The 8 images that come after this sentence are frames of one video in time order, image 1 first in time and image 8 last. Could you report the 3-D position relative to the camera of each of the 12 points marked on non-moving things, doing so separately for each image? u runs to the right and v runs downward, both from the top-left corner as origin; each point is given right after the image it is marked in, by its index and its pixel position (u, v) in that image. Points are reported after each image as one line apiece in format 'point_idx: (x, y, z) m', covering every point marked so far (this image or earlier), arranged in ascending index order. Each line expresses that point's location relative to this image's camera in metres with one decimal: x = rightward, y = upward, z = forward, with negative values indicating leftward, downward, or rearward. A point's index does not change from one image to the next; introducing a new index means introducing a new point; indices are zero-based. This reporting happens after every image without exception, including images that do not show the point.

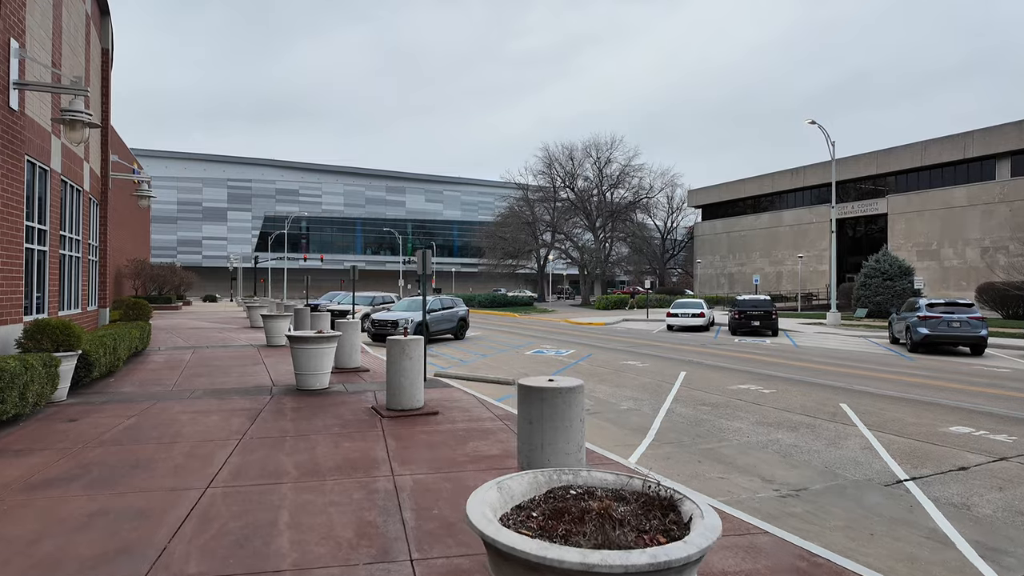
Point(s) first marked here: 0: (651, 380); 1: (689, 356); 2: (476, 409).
0: (+2.9, -2.0, +12.6) m
1: (+5.1, -2.0, +17.3) m
2: (-0.5, -1.7, +8.4) m
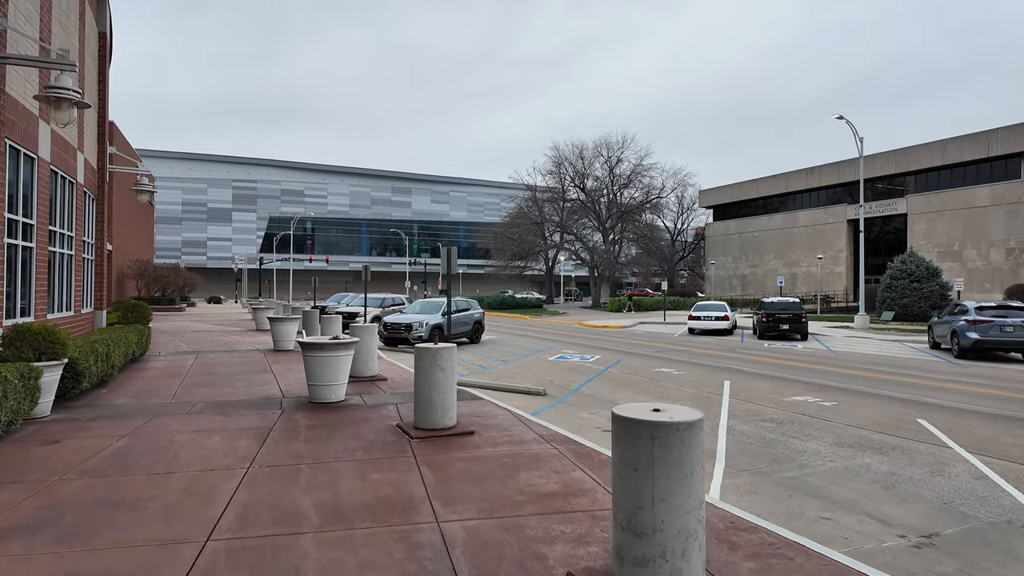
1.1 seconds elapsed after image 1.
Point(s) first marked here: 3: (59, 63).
0: (+3.5, -2.0, +11.5) m
1: (+5.7, -2.0, +16.2) m
2: (+0.1, -1.7, +7.4) m
3: (-6.1, +3.0, +8.0) m
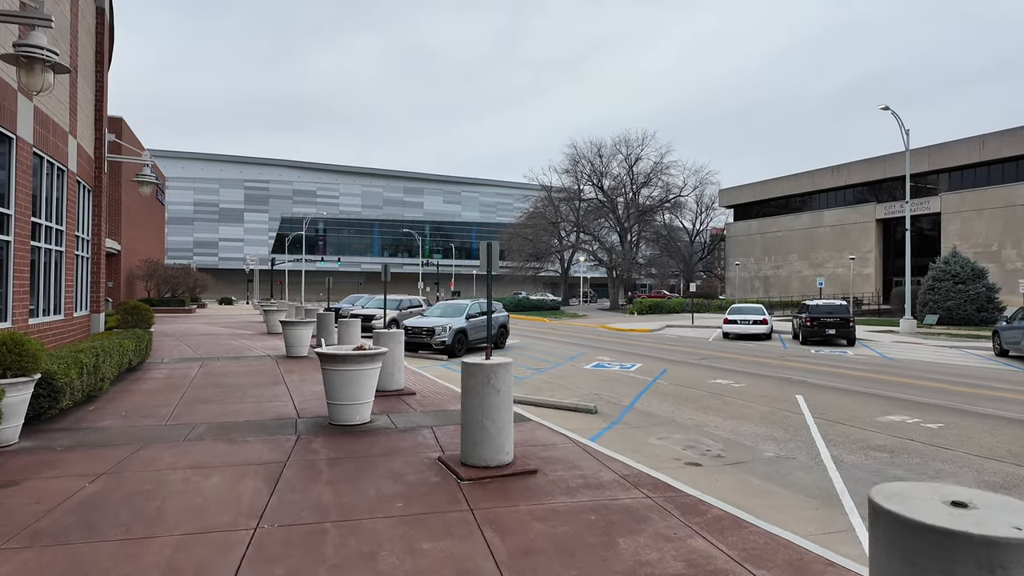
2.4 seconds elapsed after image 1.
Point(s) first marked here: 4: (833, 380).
0: (+4.3, -2.0, +10.0) m
1: (+6.6, -2.1, +14.7) m
2: (+0.8, -1.8, +5.9) m
3: (-5.4, +3.0, +6.7) m
4: (+7.4, -2.1, +13.7) m
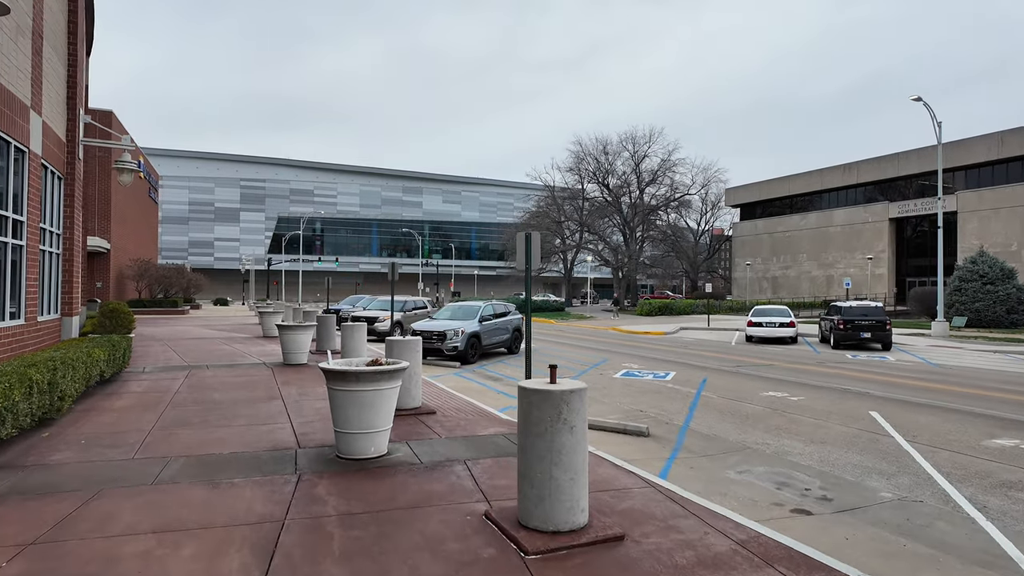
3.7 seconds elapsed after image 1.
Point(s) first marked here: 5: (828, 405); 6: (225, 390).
0: (+4.8, -2.0, +8.5) m
1: (+7.1, -2.1, +13.2) m
2: (+1.3, -1.8, +4.5) m
3: (-4.8, +3.0, +5.2) m
4: (+7.9, -2.1, +12.3) m
5: (+5.4, -2.0, +10.2) m
6: (-4.9, -1.7, +10.0) m
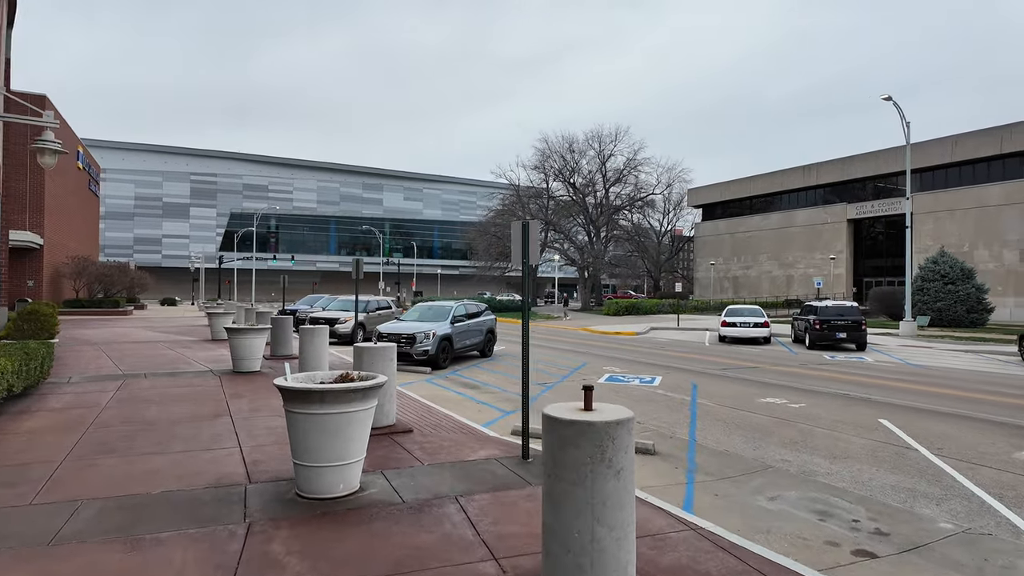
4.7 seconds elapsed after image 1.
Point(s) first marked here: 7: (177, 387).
0: (+4.7, -2.0, +7.8) m
1: (+6.6, -2.1, +12.6) m
2: (+1.4, -1.7, +3.5) m
3: (-4.7, +3.0, +3.8) m
4: (+7.5, -2.1, +11.8) m
5: (+5.1, -2.0, +9.5) m
6: (-5.1, -1.7, +8.6) m
7: (-5.8, -1.7, +10.3) m
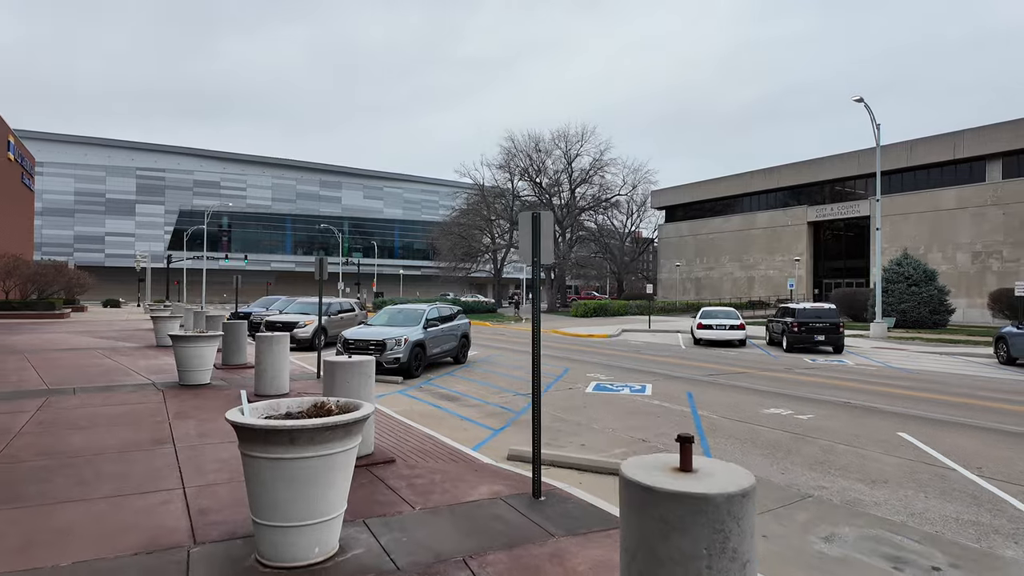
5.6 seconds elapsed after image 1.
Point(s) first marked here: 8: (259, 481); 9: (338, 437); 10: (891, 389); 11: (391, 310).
0: (+4.6, -2.1, +7.1) m
1: (+6.2, -2.1, +12.0) m
2: (+1.7, -1.8, +2.6) m
3: (-4.5, +3.0, +2.5) m
4: (+7.1, -2.1, +11.2) m
5: (+5.0, -2.0, +8.8) m
6: (-5.2, -1.7, +7.3) m
7: (-6.0, -1.7, +8.9) m
8: (-1.5, -1.2, +3.6) m
9: (-1.1, -0.9, +3.7) m
10: (+8.3, -2.2, +13.1) m
11: (-3.0, -0.6, +15.0) m
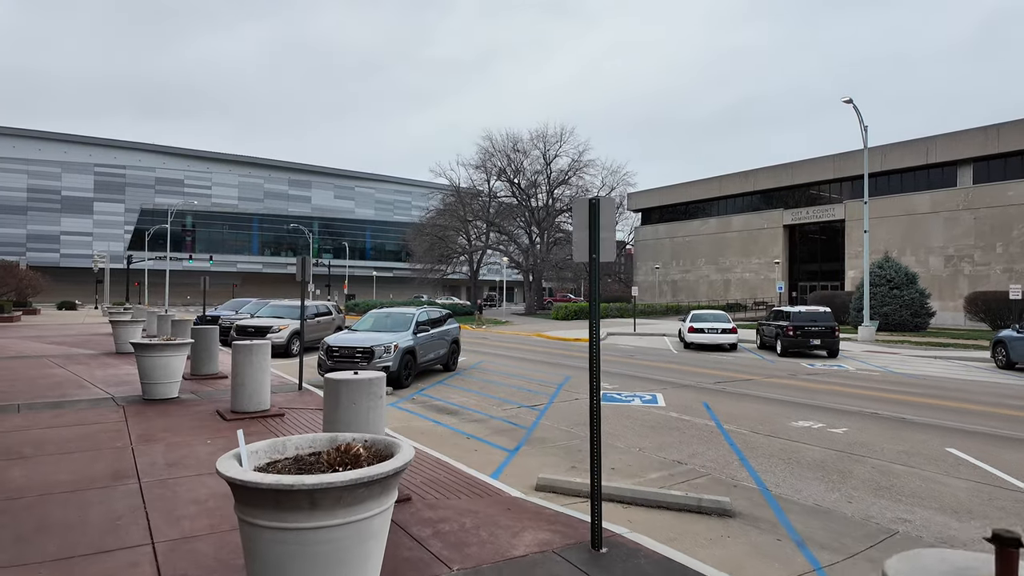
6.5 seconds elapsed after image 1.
0: (+4.9, -2.1, +6.4) m
1: (+6.3, -2.2, +11.4) m
2: (+2.2, -1.8, +1.7) m
3: (-4.0, +3.0, +1.3) m
4: (+7.2, -2.2, +10.6) m
5: (+5.2, -2.1, +8.1) m
6: (-4.9, -1.8, +6.1) m
7: (-5.8, -1.8, +7.6) m
8: (-1.1, -1.2, +2.6) m
9: (-0.6, -0.9, +2.7) m
10: (+8.3, -2.3, +12.6) m
11: (-3.2, -0.6, +13.9) m
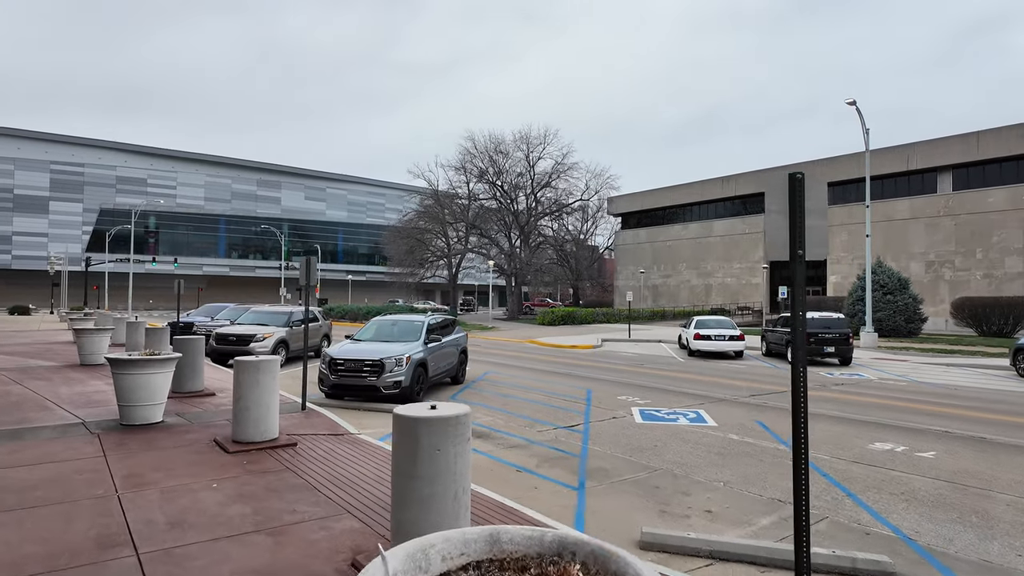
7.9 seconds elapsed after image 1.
0: (+5.7, -2.2, +5.4) m
1: (+6.8, -2.3, +10.5) m
2: (+3.2, -1.8, +0.7) m
3: (-2.9, +3.0, 0.0) m
4: (+7.8, -2.3, +9.8) m
5: (+5.8, -2.2, +7.2) m
6: (-4.1, -1.8, +4.7) m
7: (-5.0, -1.8, +6.2) m
8: (-0.1, -1.2, +1.4) m
9: (+0.3, -1.0, +1.5) m
10: (+8.8, -2.4, +11.8) m
11: (-2.8, -0.7, +12.6) m
